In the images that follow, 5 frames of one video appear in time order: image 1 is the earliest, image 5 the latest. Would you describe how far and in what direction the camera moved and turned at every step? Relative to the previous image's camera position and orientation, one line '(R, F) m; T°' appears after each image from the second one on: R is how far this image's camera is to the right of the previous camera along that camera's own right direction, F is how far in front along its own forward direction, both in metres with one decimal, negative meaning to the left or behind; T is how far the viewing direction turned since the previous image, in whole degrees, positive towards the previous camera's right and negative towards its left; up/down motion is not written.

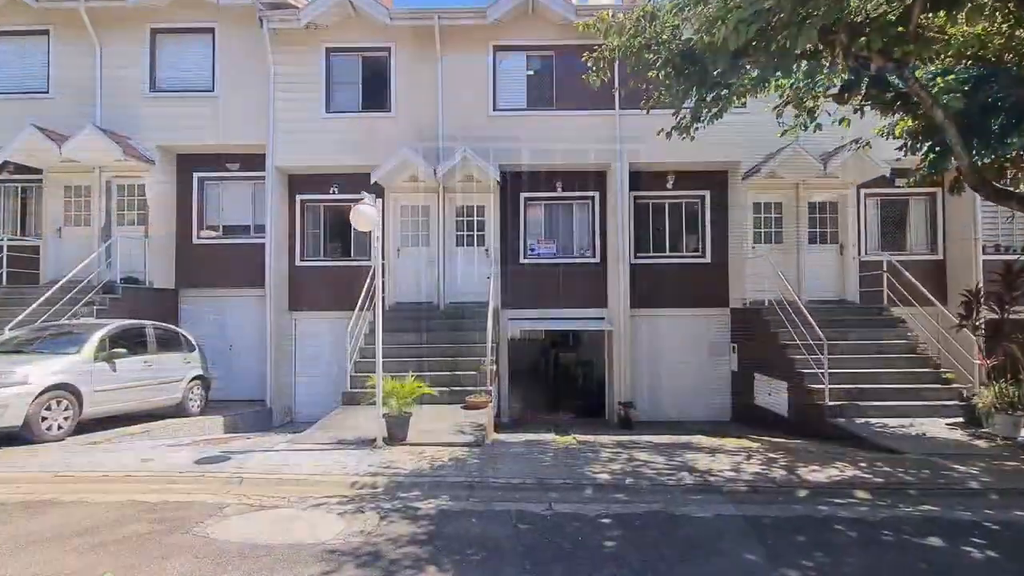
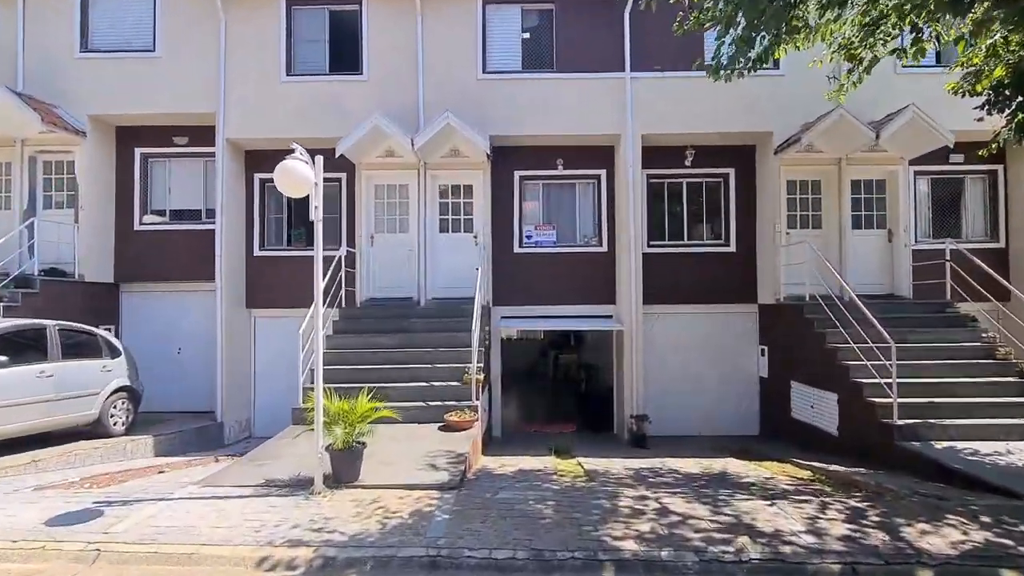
(+0.1, +2.0) m; 0°
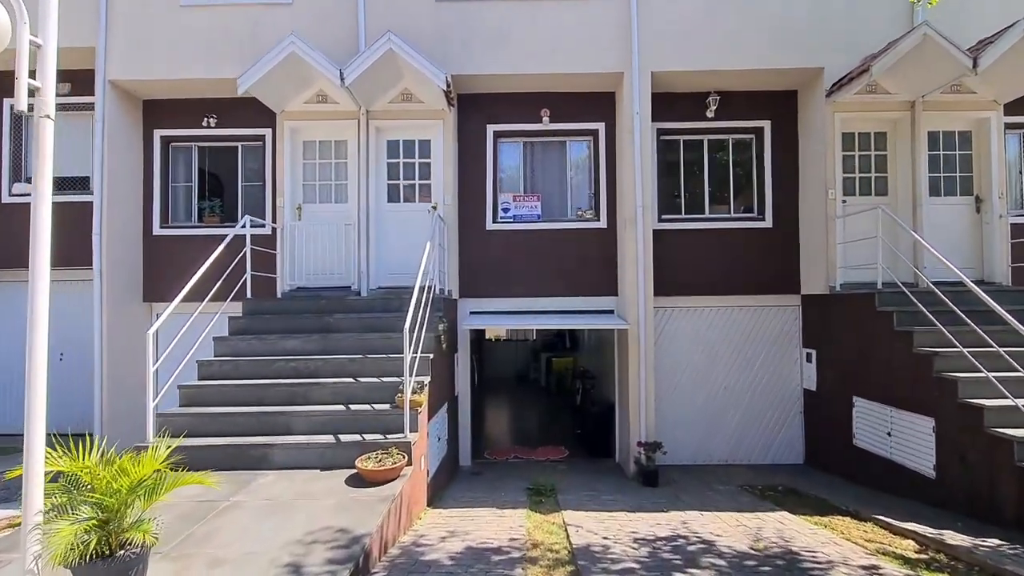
(+0.6, +2.7) m; 0°
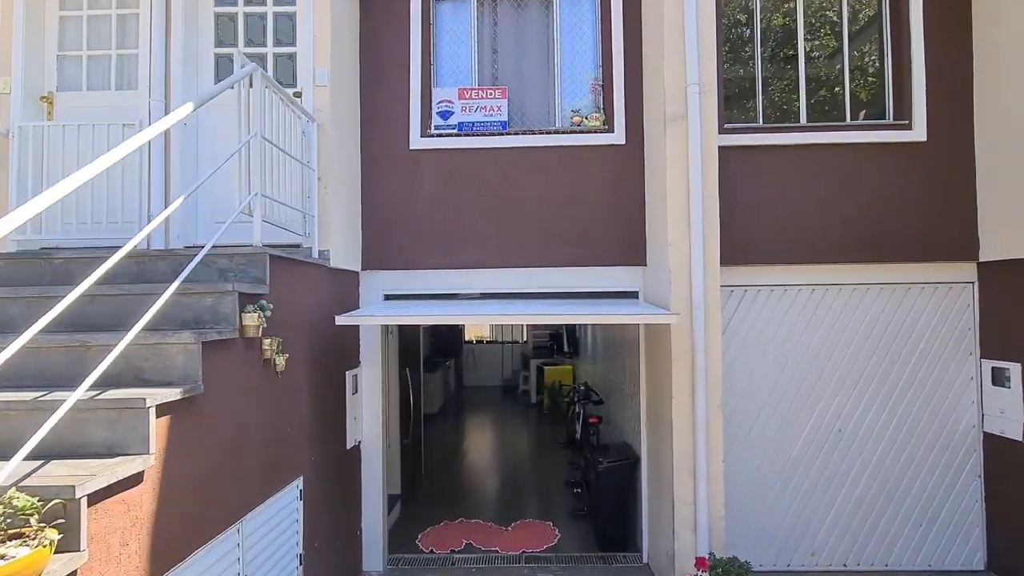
(+0.6, +4.2) m; -1°
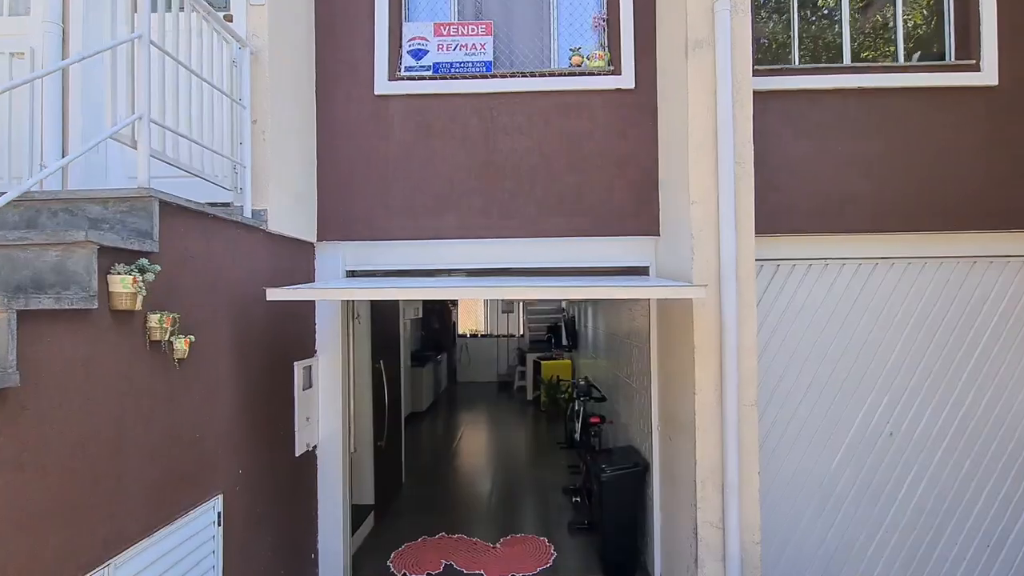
(+0.1, +0.9) m; 0°
